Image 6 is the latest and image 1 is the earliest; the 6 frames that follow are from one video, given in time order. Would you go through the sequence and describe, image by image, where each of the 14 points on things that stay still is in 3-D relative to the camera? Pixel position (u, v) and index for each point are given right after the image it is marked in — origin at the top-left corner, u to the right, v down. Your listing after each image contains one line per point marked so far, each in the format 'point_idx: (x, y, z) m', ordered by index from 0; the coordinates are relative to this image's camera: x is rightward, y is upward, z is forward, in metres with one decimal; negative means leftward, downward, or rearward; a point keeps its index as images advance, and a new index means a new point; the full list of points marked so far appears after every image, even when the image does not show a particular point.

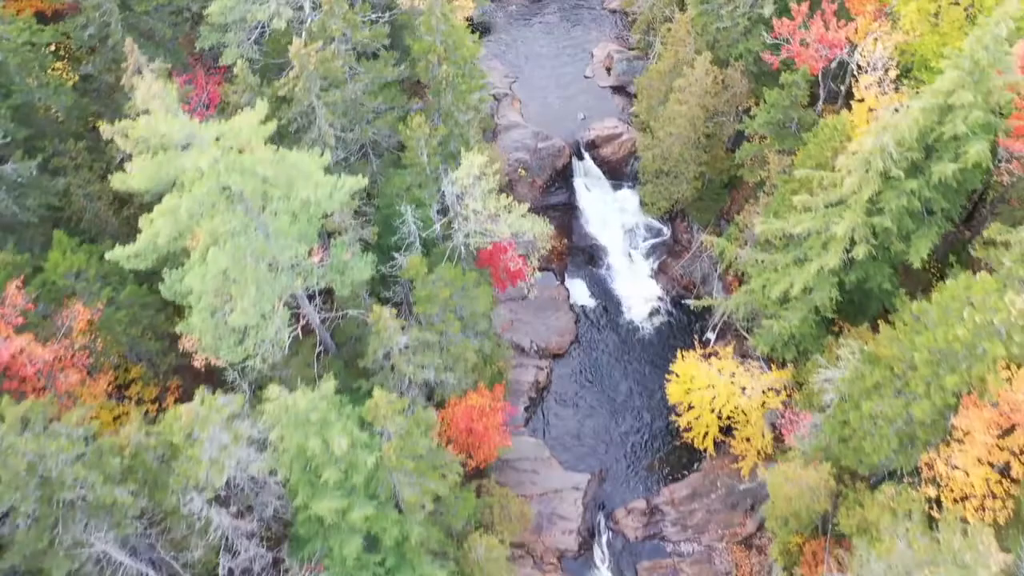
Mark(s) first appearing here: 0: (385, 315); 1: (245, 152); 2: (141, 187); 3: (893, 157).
0: (-3.3, -0.7, +17.7) m
1: (-5.4, +2.8, +14.0) m
2: (-7.3, +2.0, +13.3) m
3: (+10.8, +3.7, +19.2) m
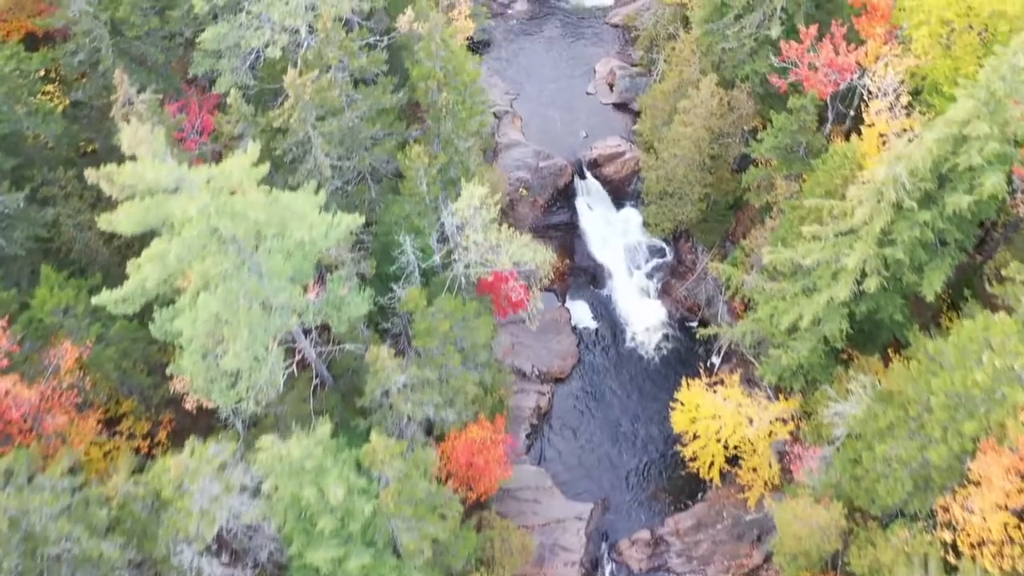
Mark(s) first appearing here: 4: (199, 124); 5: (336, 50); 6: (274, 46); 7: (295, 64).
0: (-3.3, -1.7, +17.1) m
1: (-5.4, +1.9, +13.5) m
2: (-7.2, +1.1, +12.7) m
3: (+10.9, +2.8, +18.6) m
4: (-9.3, +4.9, +20.1) m
5: (-4.9, +6.5, +18.7) m
6: (-6.5, +6.6, +18.5) m
7: (-6.4, +6.6, +20.0) m
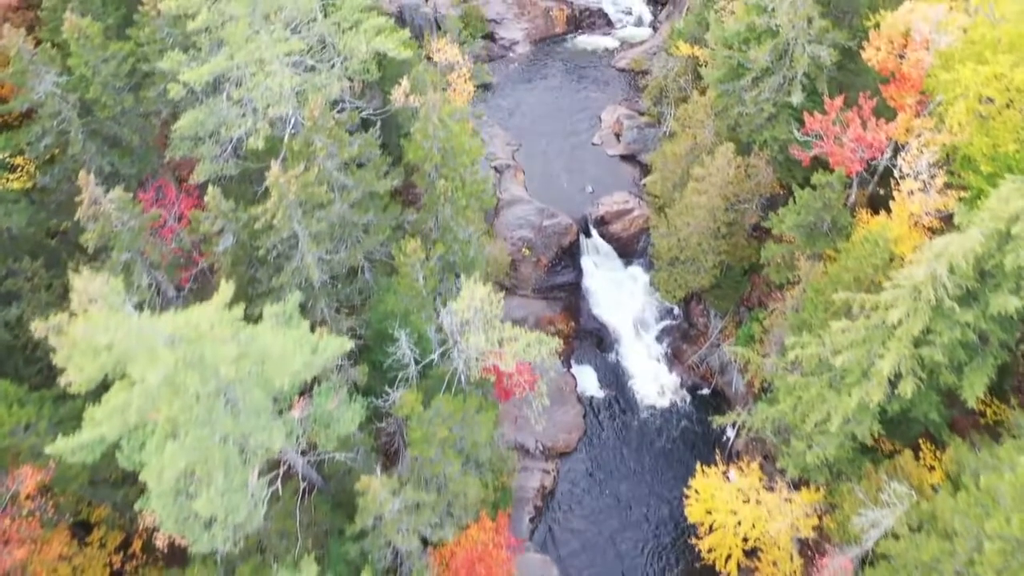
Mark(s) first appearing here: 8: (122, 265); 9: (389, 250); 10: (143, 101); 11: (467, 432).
0: (-3.1, -4.5, +15.5) m
1: (-5.3, -0.9, +11.9) m
2: (-7.1, -1.7, +11.1) m
3: (+11.0, 0.0, +17.1) m
4: (-9.2, +2.1, +18.6) m
5: (-4.8, +3.8, +17.2) m
6: (-6.4, +3.8, +16.9) m
7: (-6.3, +3.9, +18.4) m
8: (-9.6, +0.6, +16.7) m
9: (-3.6, +1.1, +19.6) m
10: (-10.4, +5.3, +19.1) m
11: (-1.3, -4.1, +19.0) m
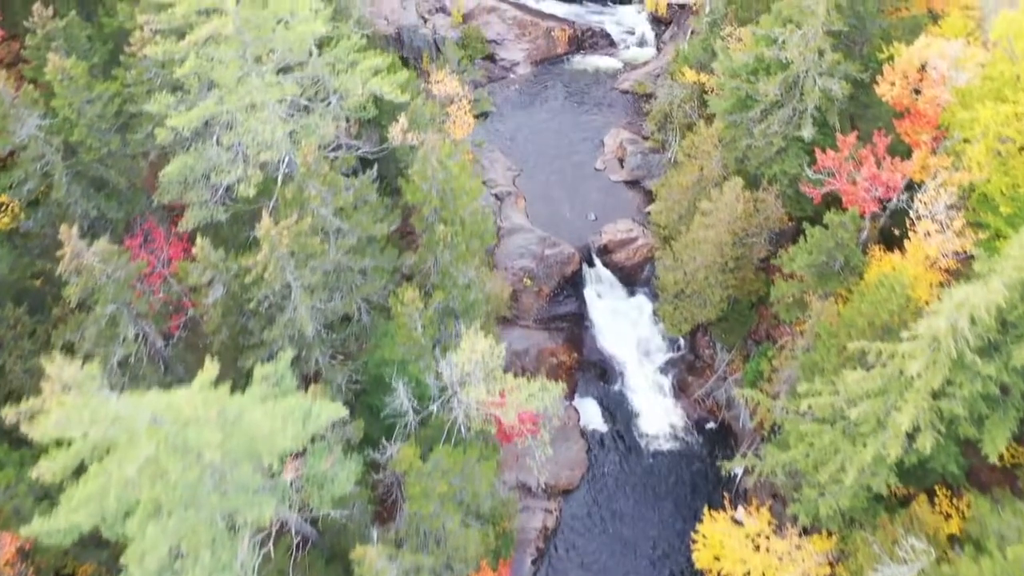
0: (-3.1, -5.7, +14.8) m
1: (-5.2, -2.2, +11.2) m
2: (-7.0, -2.9, +10.4) m
3: (+11.0, -1.2, +16.4) m
4: (-9.1, +0.9, +17.8) m
5: (-4.7, +2.5, +16.5) m
6: (-6.3, +2.5, +16.2) m
7: (-6.3, +2.6, +17.7) m
8: (-9.6, -0.7, +16.0) m
9: (-3.5, -0.2, +18.9) m
10: (-10.4, +4.0, +18.4) m
11: (-1.2, -5.4, +18.3) m
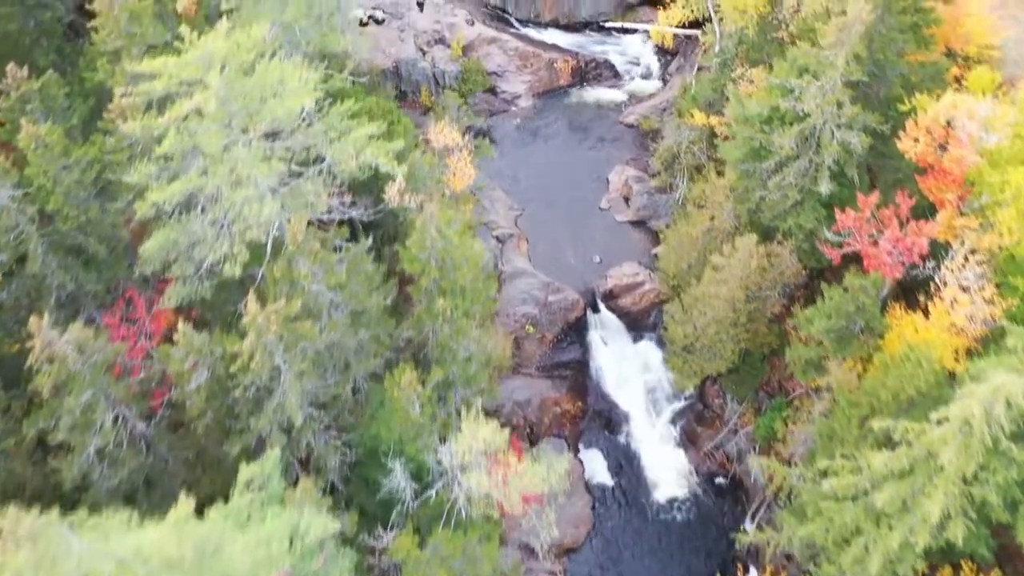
0: (-3.0, -7.6, +13.7) m
1: (-5.1, -4.0, +10.1) m
2: (-6.9, -4.8, +9.3) m
3: (+11.1, -3.1, +15.3) m
4: (-9.0, -1.0, +16.8) m
5: (-4.6, +0.6, +15.4) m
6: (-6.3, +0.6, +15.1) m
7: (-6.2, +0.7, +16.7) m
8: (-9.5, -2.6, +14.9) m
9: (-3.4, -2.1, +17.8) m
10: (-10.3, +2.1, +17.4) m
11: (-1.1, -7.2, +17.2) m
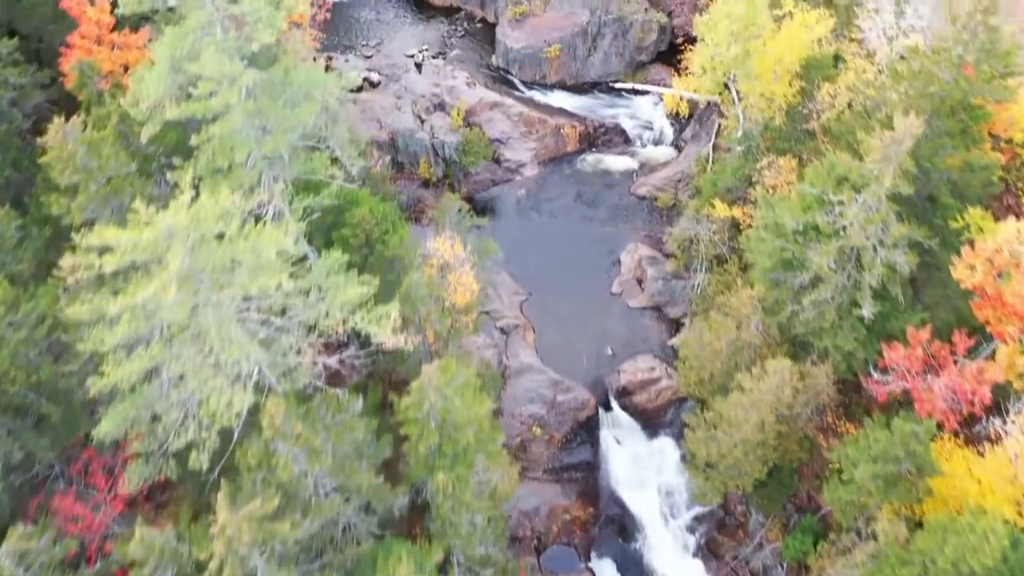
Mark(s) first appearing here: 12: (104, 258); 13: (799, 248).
0: (-2.8, -11.3, +11.7) m
1: (-4.9, -7.7, +8.0) m
2: (-6.7, -8.4, +7.3) m
3: (+11.3, -6.7, +13.3) m
4: (-8.8, -4.7, +14.7) m
5: (-4.4, -3.0, +13.4) m
6: (-6.0, -3.0, +13.1) m
7: (-5.9, -3.0, +14.6) m
8: (-9.3, -6.3, +12.9) m
9: (-3.2, -5.8, +15.8) m
10: (-10.1, -1.6, +15.3) m
11: (-0.9, -10.9, +15.1) m
12: (-7.2, +0.6, +11.8) m
13: (+8.4, +1.2, +19.7) m
